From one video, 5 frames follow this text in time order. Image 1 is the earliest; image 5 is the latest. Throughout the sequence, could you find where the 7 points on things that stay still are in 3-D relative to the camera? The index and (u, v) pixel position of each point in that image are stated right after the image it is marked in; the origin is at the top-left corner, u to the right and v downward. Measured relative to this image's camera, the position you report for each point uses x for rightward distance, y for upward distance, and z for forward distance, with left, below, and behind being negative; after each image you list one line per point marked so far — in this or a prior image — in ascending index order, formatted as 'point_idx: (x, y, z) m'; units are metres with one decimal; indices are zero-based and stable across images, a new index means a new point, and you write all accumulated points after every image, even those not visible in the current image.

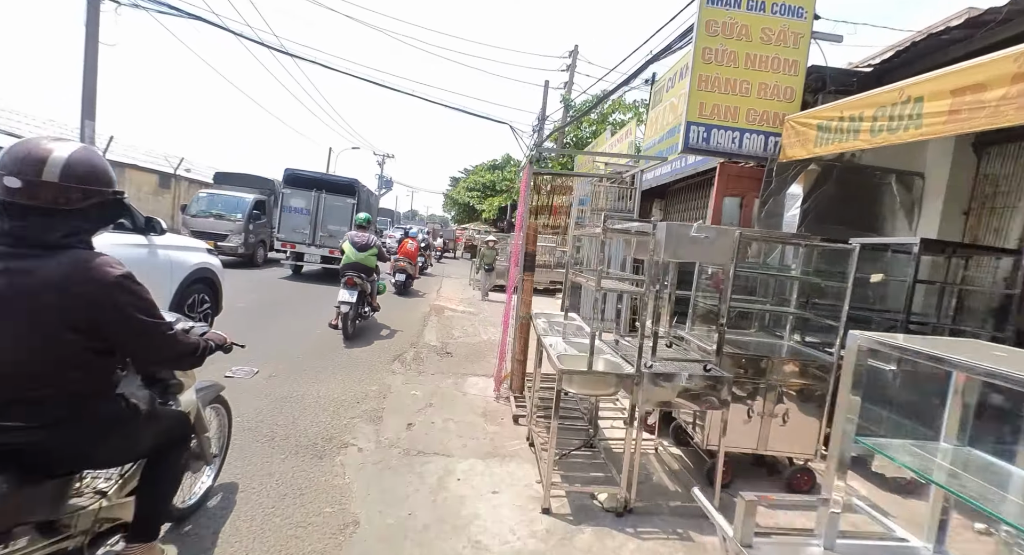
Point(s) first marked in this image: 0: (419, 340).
0: (-1.1, -0.8, +5.2) m
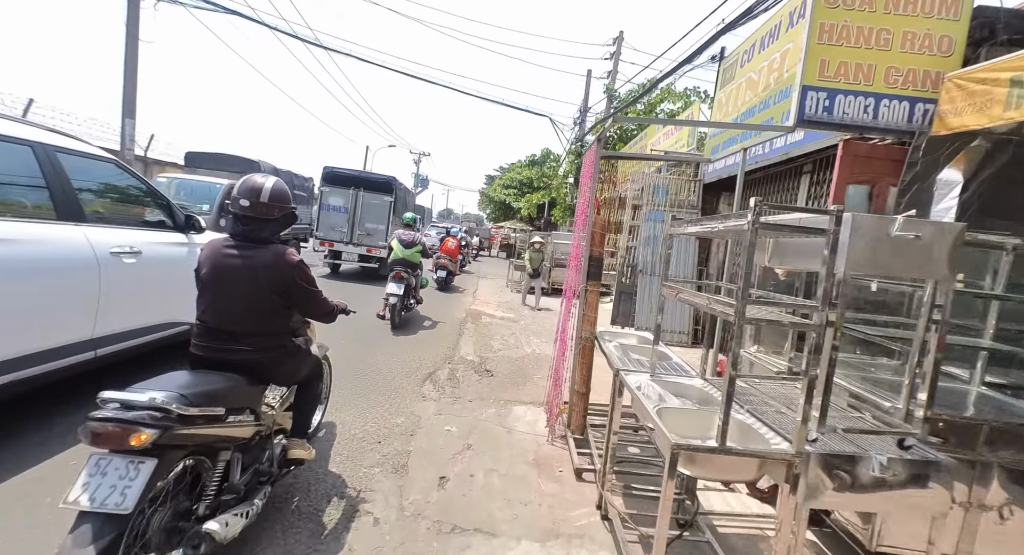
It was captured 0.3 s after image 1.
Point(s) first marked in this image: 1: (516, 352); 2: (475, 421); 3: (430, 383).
0: (-0.6, -0.8, +4.6) m
1: (0.0, -0.8, +5.0) m
2: (-0.3, -1.0, +3.1) m
3: (-0.7, -0.9, +3.7) m
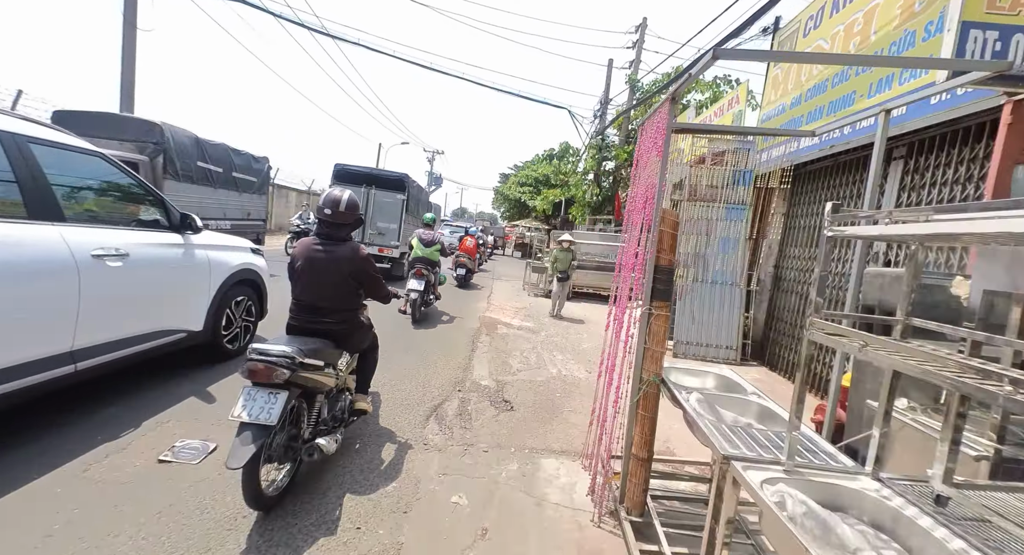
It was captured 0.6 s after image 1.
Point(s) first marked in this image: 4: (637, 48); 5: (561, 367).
0: (-0.4, -0.9, +3.8) m
1: (+0.3, -0.9, +4.2) m
2: (-0.1, -1.1, +2.3) m
3: (-0.5, -1.0, +3.0) m
4: (+4.6, +8.5, +16.2) m
5: (+0.5, -0.9, +4.4) m
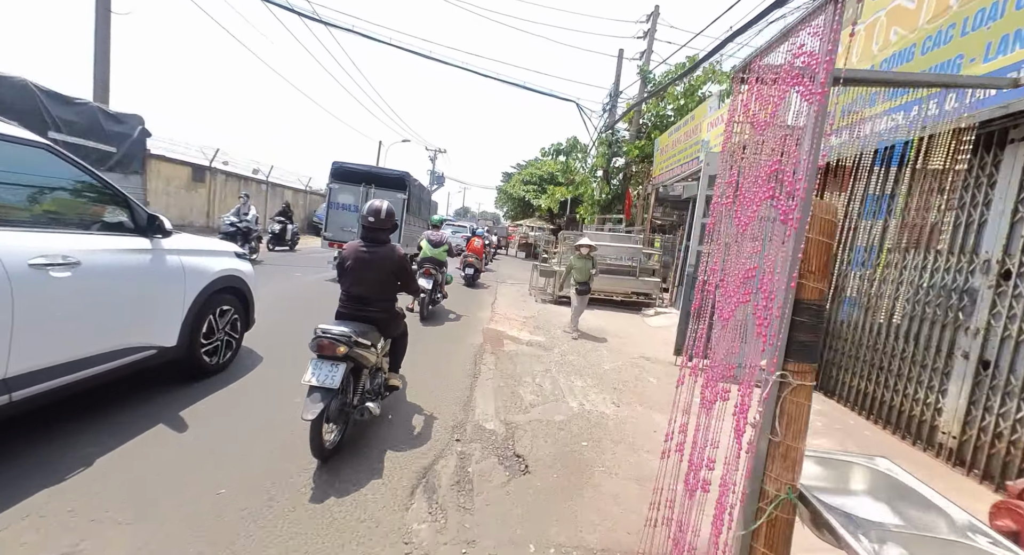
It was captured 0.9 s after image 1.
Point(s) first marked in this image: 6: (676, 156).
0: (-0.3, -1.0, +3.0) m
1: (+0.3, -1.0, +3.4) m
2: (0.0, -1.2, +1.5) m
3: (-0.4, -1.1, +2.2) m
4: (+4.8, +8.4, +15.3) m
5: (+0.6, -1.0, +3.6) m
6: (+4.4, +3.2, +11.6) m
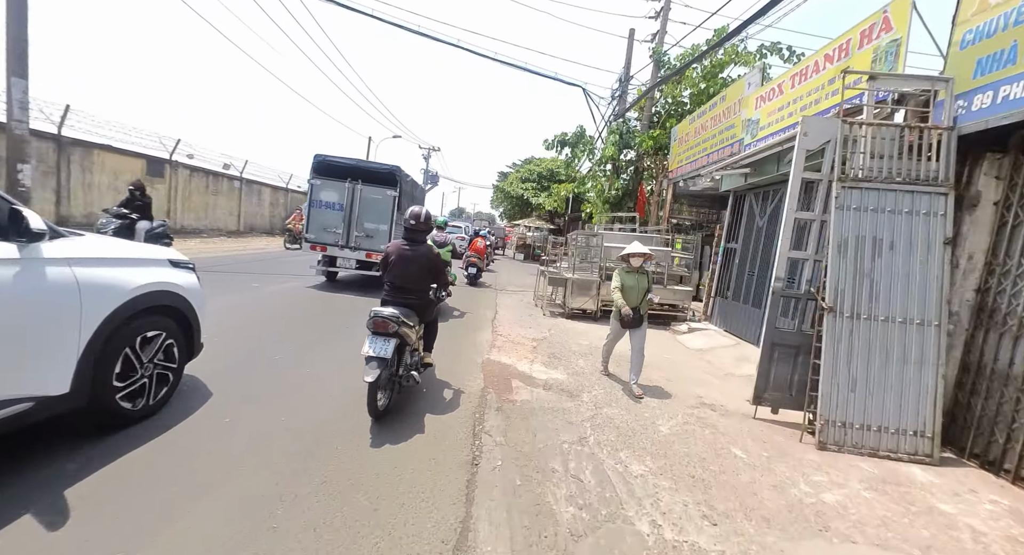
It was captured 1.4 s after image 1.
0: (-0.2, -1.1, +1.6) m
1: (+0.5, -1.2, +1.9) m
2: (+0.1, -1.3, 0.0) m
3: (-0.3, -1.2, +0.7) m
4: (+4.8, +8.3, +13.9) m
5: (+0.7, -1.2, +2.1) m
6: (+4.4, +3.1, +10.2) m
